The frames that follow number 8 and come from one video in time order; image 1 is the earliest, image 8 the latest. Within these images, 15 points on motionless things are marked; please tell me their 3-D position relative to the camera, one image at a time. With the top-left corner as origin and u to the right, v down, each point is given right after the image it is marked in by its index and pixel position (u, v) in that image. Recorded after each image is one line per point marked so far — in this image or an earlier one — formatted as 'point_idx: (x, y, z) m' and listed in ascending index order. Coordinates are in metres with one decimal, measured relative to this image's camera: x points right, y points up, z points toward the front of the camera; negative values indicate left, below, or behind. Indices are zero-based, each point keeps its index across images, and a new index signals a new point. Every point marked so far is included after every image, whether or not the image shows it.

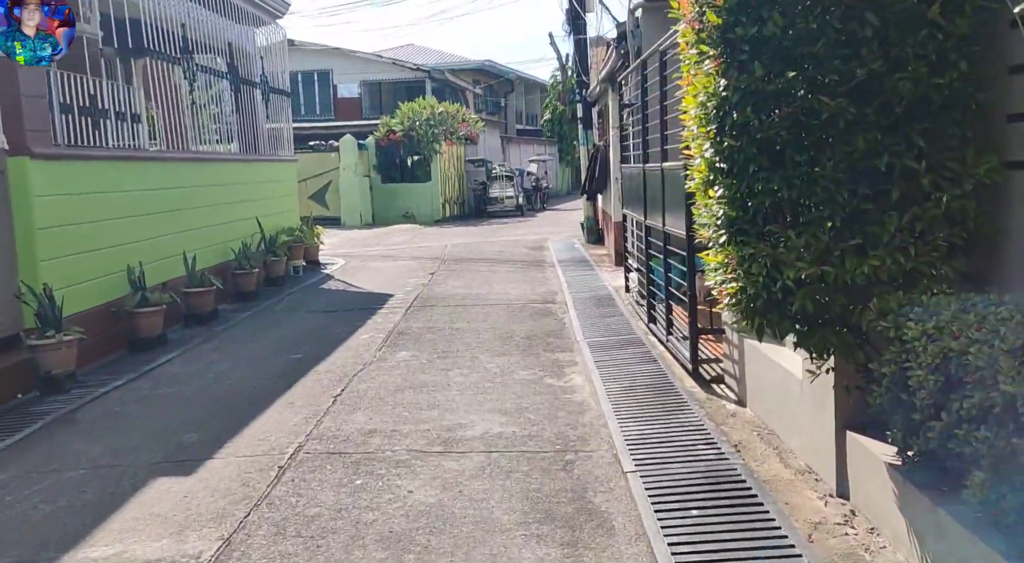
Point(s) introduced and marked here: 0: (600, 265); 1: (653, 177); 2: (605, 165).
0: (+1.3, +0.2, +14.4) m
1: (+1.2, +0.9, +8.1) m
2: (+1.5, +1.8, +15.5) m
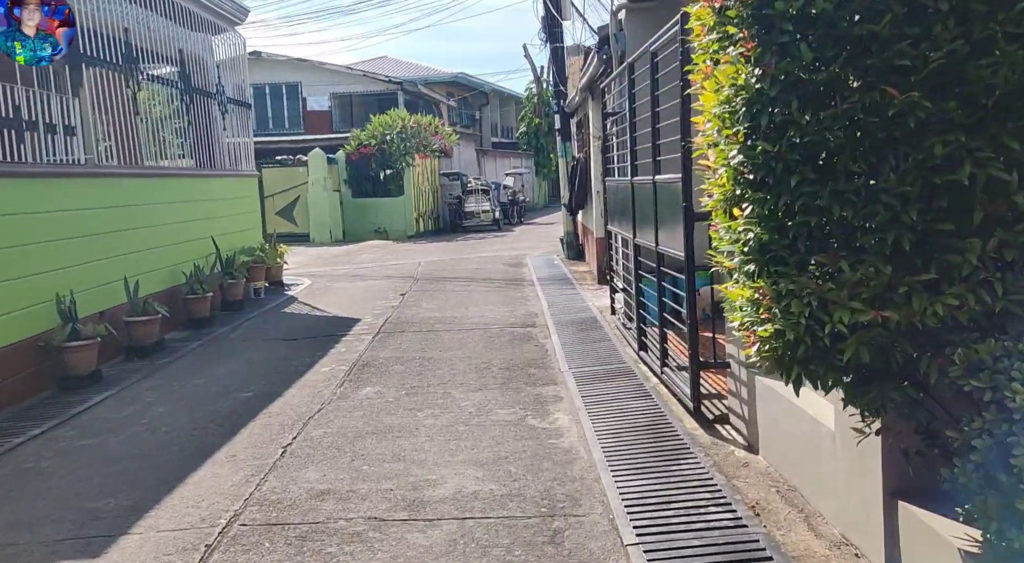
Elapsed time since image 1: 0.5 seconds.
0: (+1.0, 0.0, +13.6) m
1: (+1.0, +0.7, +7.4) m
2: (+1.1, +1.5, +14.8) m
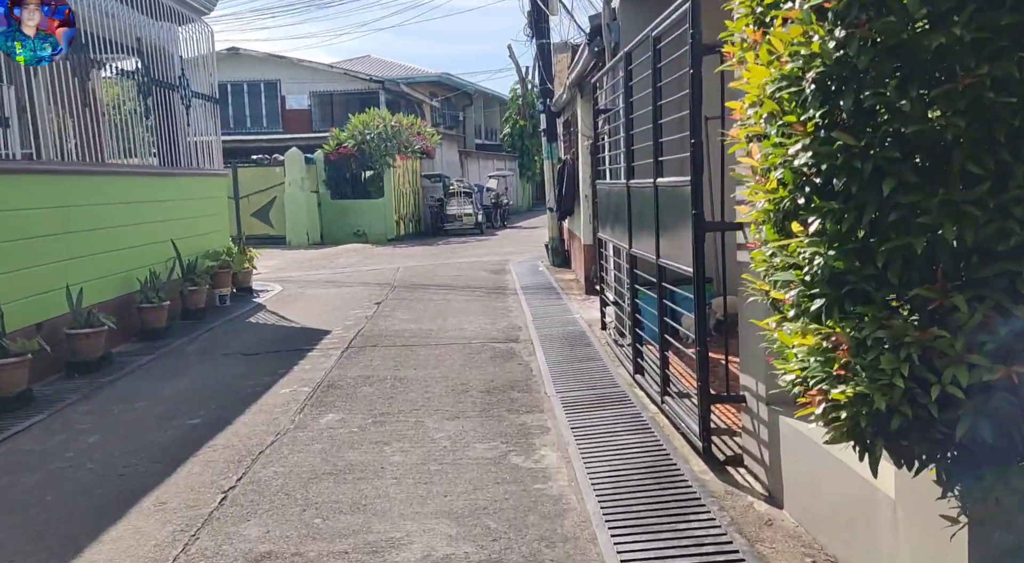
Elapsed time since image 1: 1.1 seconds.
0: (+0.7, -0.1, +12.8) m
1: (+0.9, +0.6, +6.6) m
2: (+0.9, +1.4, +14.0) m
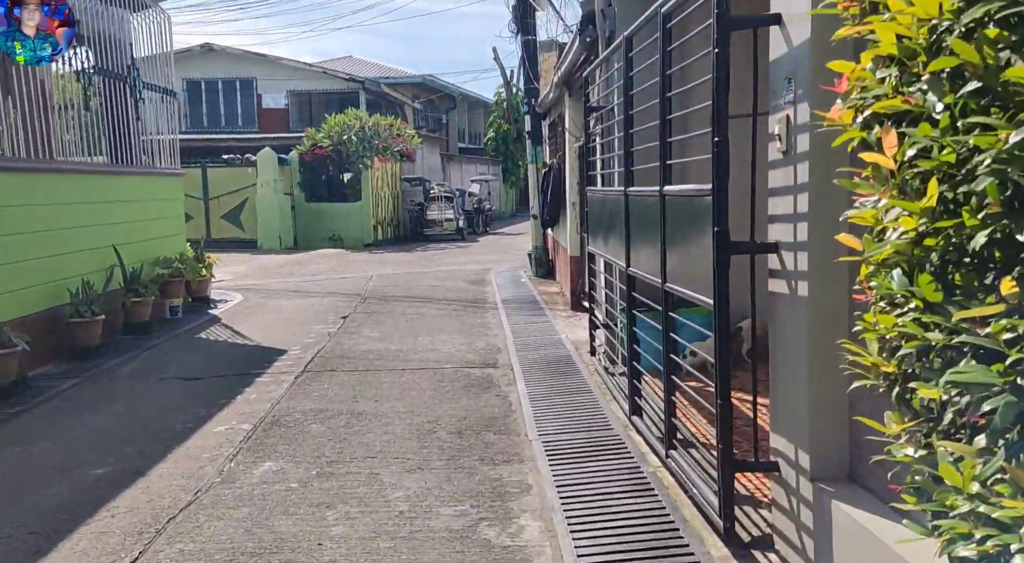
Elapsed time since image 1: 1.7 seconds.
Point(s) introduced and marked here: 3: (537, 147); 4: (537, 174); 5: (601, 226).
0: (+0.5, -0.3, +11.8) m
1: (+0.7, +0.4, +5.6) m
2: (+0.6, +1.2, +13.0) m
3: (+0.4, +2.2, +16.1) m
4: (+0.4, +1.7, +16.2) m
5: (+0.7, +0.4, +7.4) m
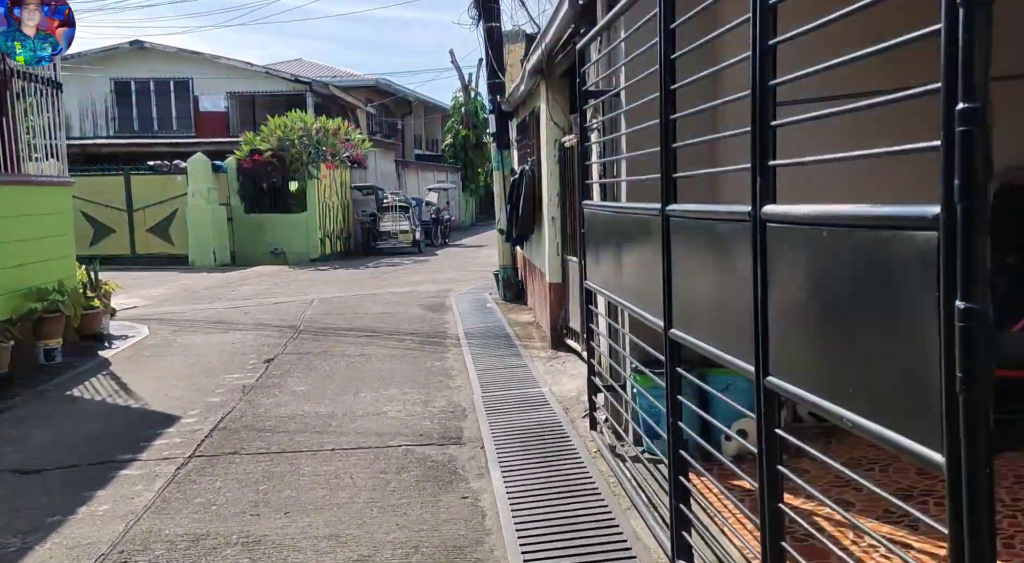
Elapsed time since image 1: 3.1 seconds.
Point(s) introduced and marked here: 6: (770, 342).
0: (+0.2, -0.6, +9.7) m
1: (+0.6, +0.2, +3.4) m
2: (+0.2, +0.9, +10.9) m
3: (-0.1, +1.8, +13.9) m
4: (-0.1, +1.4, +14.0) m
5: (+0.5, +0.2, +5.2) m
6: (+0.7, -0.2, +2.9) m
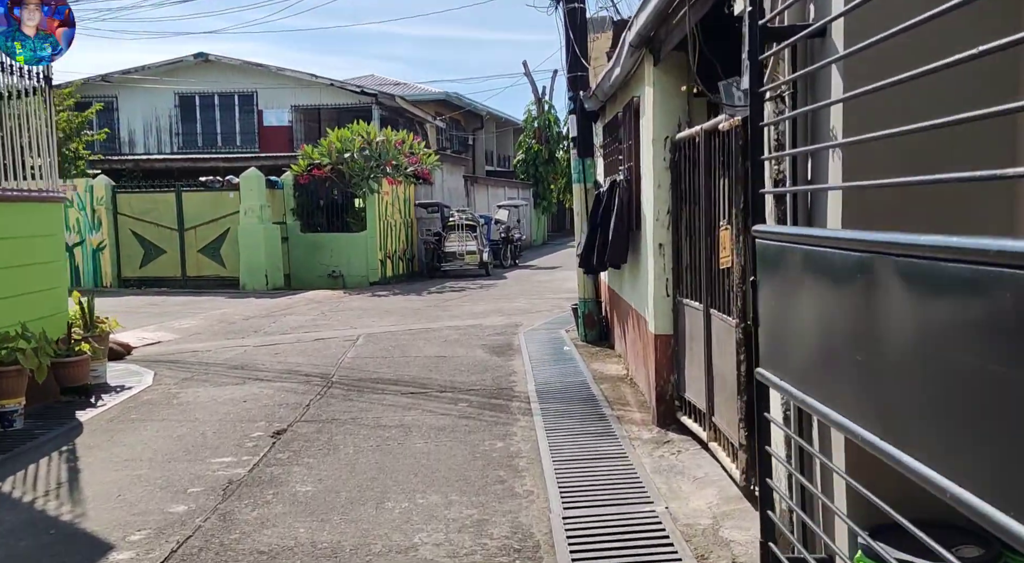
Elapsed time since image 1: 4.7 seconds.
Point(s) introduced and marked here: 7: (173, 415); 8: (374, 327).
0: (+0.8, -1.0, +7.2) m
1: (+0.8, -0.1, +0.9) m
2: (+1.0, +0.6, +8.4) m
3: (+0.9, +1.4, +11.5) m
4: (+0.8, +1.0, +11.6) m
5: (+0.8, -0.1, +2.7) m
6: (+0.9, -0.4, +0.4) m
7: (-2.8, -1.1, +8.0) m
8: (-2.0, -0.6, +13.9) m
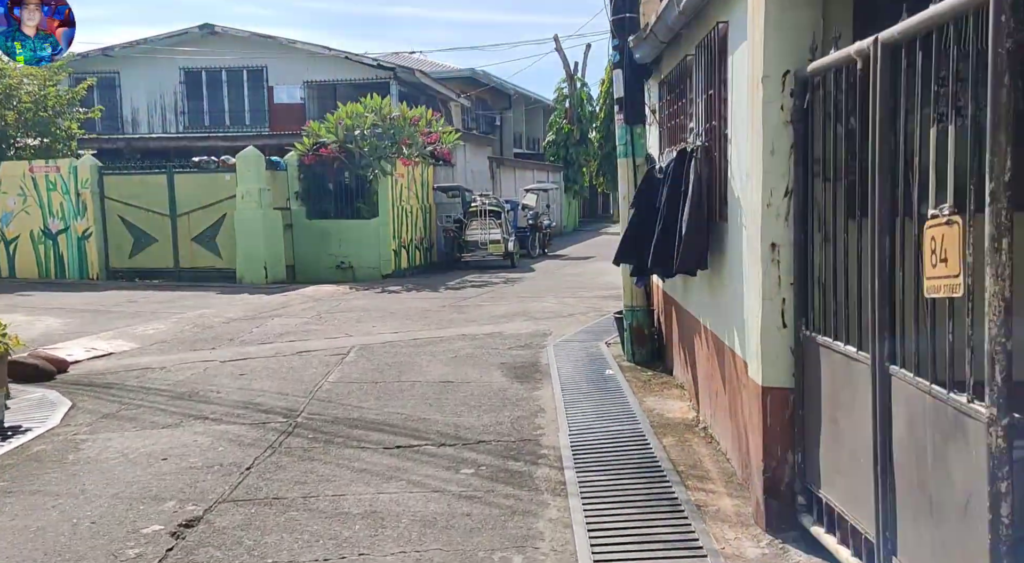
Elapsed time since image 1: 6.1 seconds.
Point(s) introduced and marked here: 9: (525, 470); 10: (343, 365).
0: (+0.9, -1.1, +4.7) m
1: (+0.8, -0.3, -1.6) m
2: (+1.1, +0.5, +5.9) m
3: (+1.1, +1.4, +9.0) m
4: (+1.1, +1.0, +9.1) m
5: (+0.8, -0.3, +0.2) m
6: (+0.8, -0.6, -2.1) m
7: (-2.6, -1.1, +5.6) m
8: (-1.7, -0.6, +11.5) m
9: (+0.1, -1.1, +5.6) m
10: (-1.6, -0.8, +9.4) m
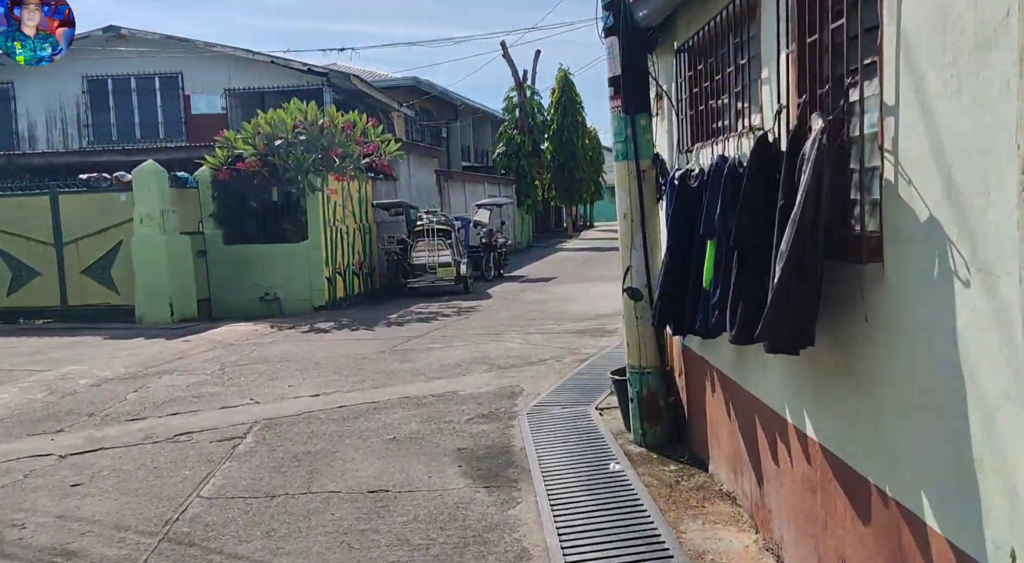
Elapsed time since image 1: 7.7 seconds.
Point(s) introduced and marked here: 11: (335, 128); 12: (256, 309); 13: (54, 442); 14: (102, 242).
0: (+0.9, -1.3, +2.0) m
1: (+1.1, -0.4, -4.2) m
2: (+1.0, +0.2, +3.2) m
3: (+0.8, +1.0, +6.3) m
4: (+0.8, +0.6, +6.4) m
5: (+1.0, -0.5, -2.4) m
6: (+1.1, -0.8, -4.8) m
7: (-2.7, -1.5, +2.8) m
8: (-2.1, -1.0, +8.7) m
9: (+0.1, -1.4, +2.9) m
10: (-1.9, -1.2, +6.6) m
11: (-3.2, +2.8, +17.7) m
12: (-4.6, -0.5, +17.9) m
13: (-3.4, -1.2, +7.4) m
14: (-6.8, +0.7, +16.4) m
